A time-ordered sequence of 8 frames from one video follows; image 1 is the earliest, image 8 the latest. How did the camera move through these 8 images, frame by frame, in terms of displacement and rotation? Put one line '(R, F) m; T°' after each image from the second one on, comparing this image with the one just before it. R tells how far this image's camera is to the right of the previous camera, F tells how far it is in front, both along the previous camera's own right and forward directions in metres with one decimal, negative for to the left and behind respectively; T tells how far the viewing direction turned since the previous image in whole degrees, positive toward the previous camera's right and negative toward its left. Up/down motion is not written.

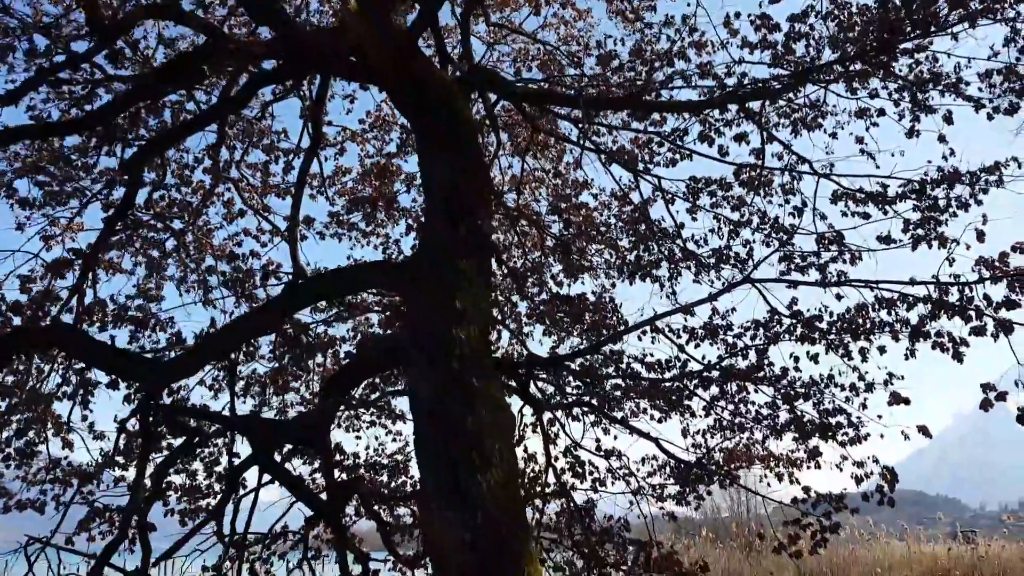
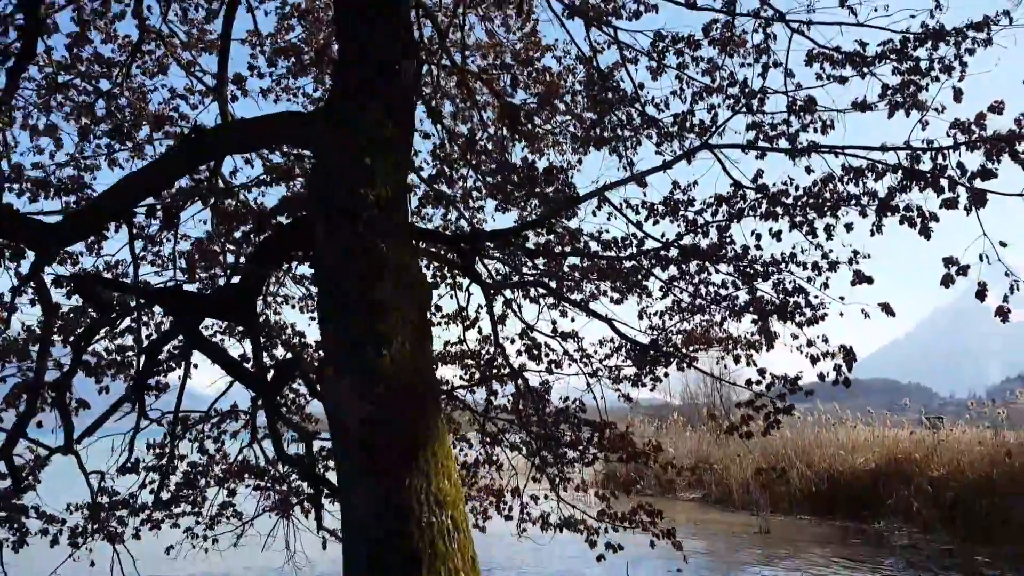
(+0.2, +0.2) m; +1°
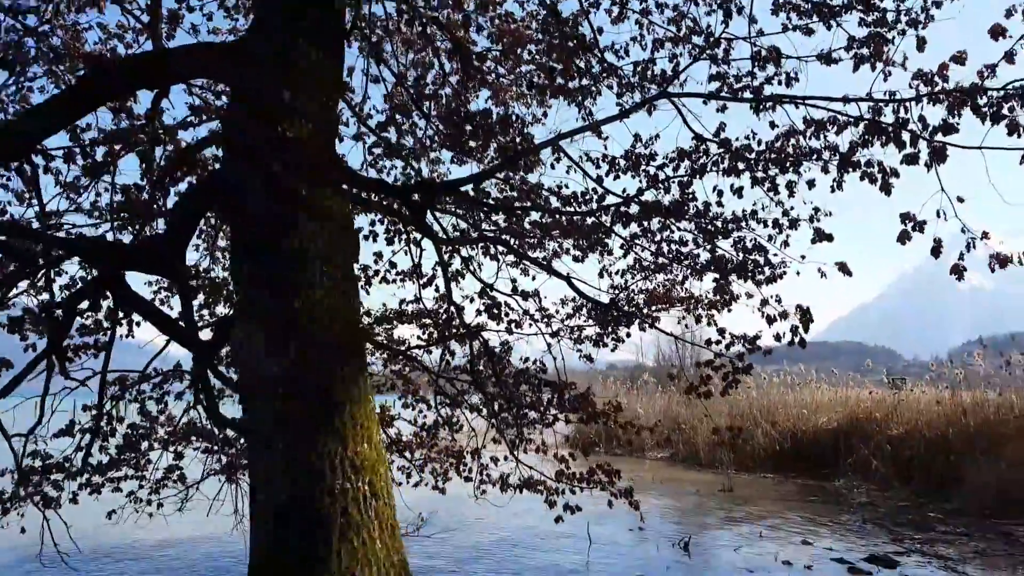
(+0.1, +0.1) m; +2°
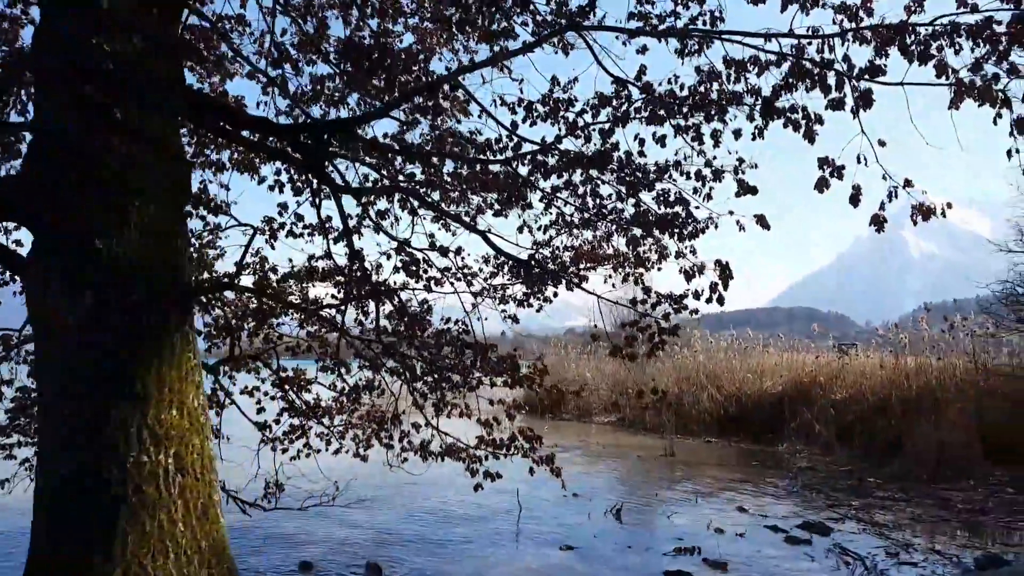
(+0.2, +0.2) m; +3°
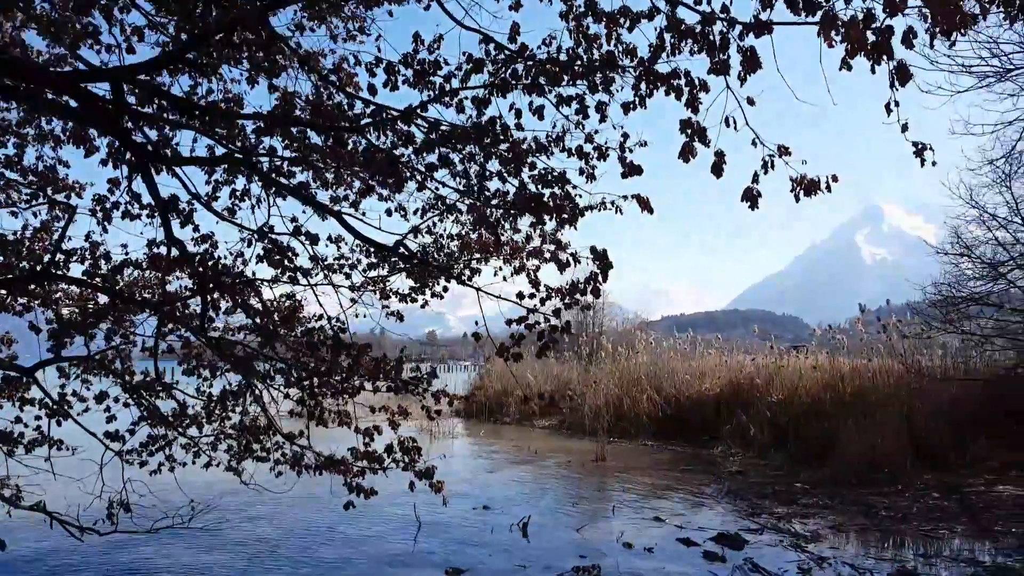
(+0.4, +0.4) m; +3°
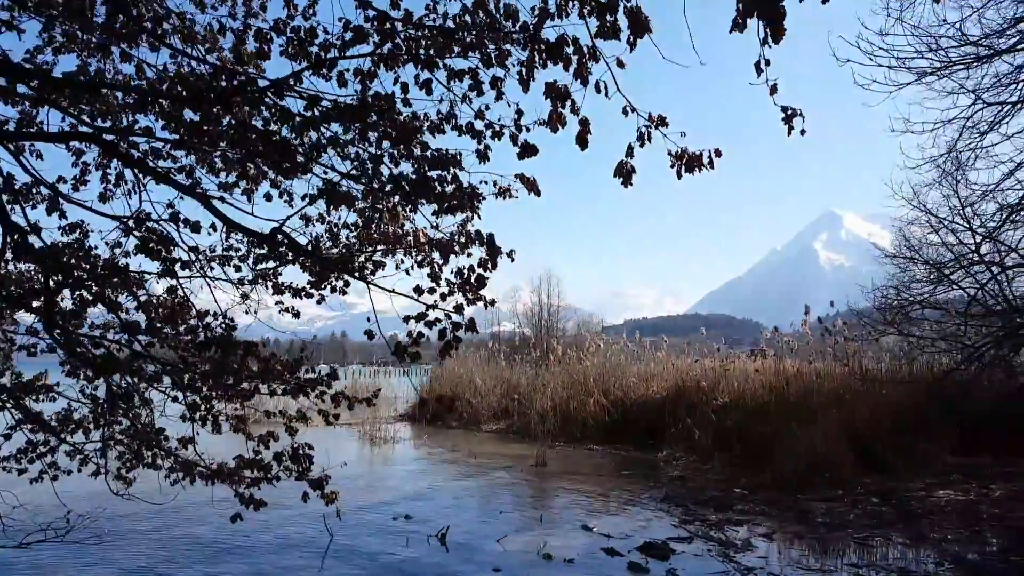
(+0.3, +0.2) m; +3°
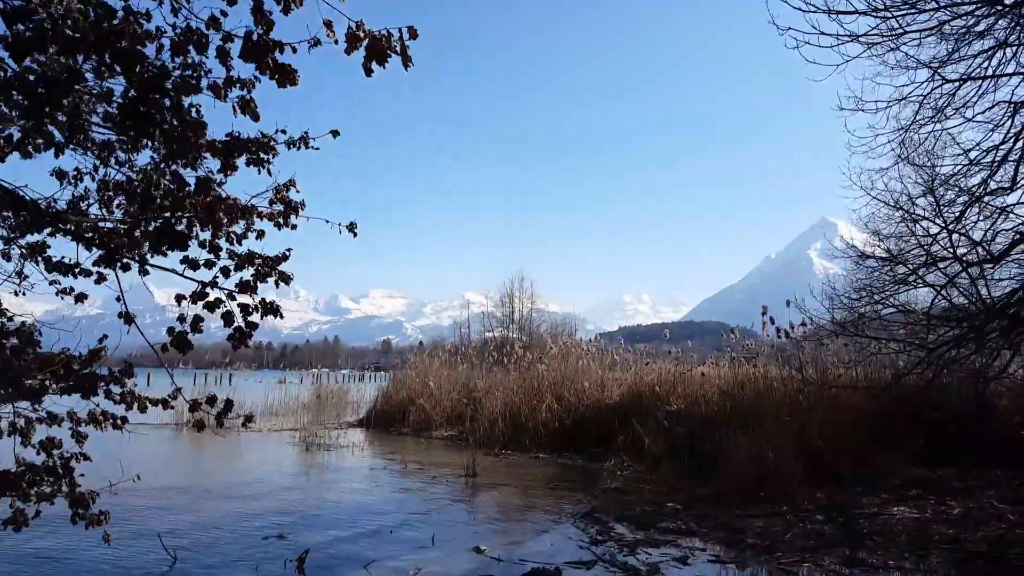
(+0.6, +0.5) m; 0°
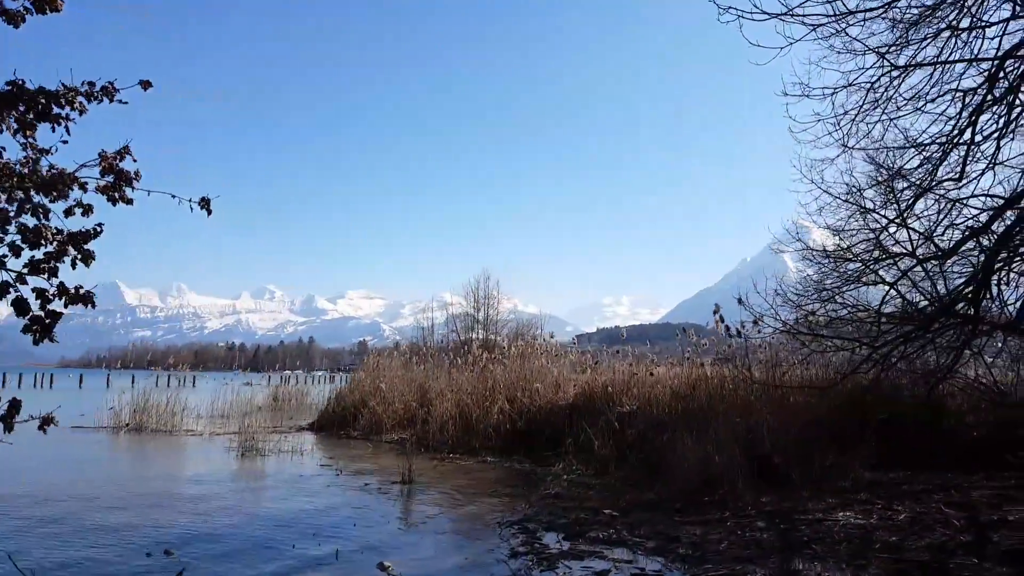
(+0.4, +0.3) m; +2°
